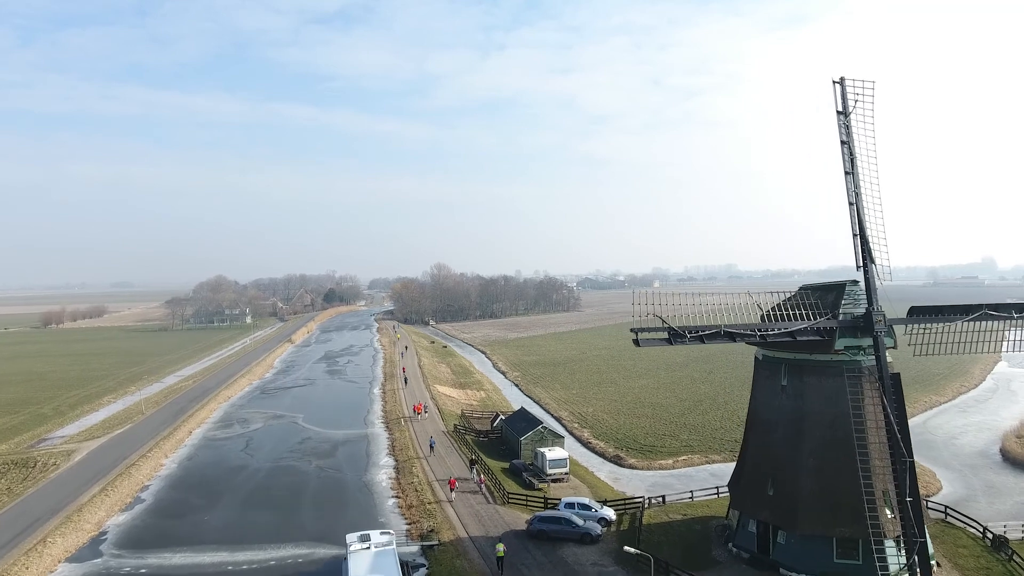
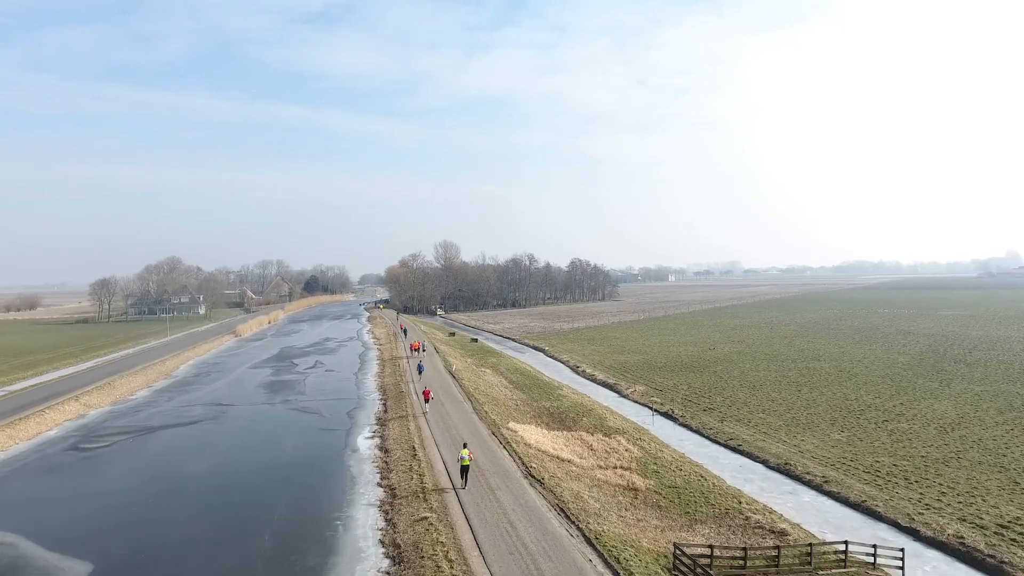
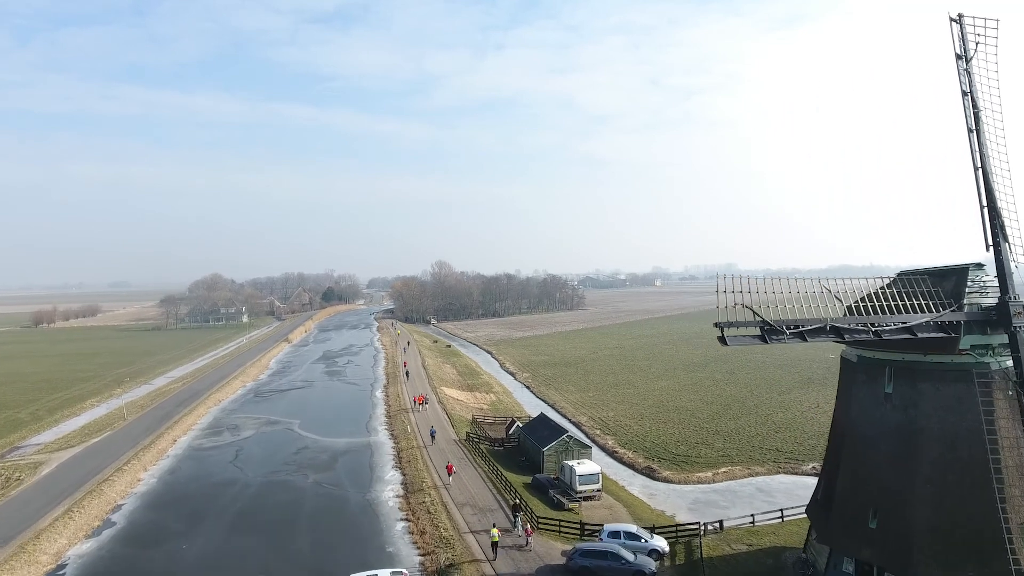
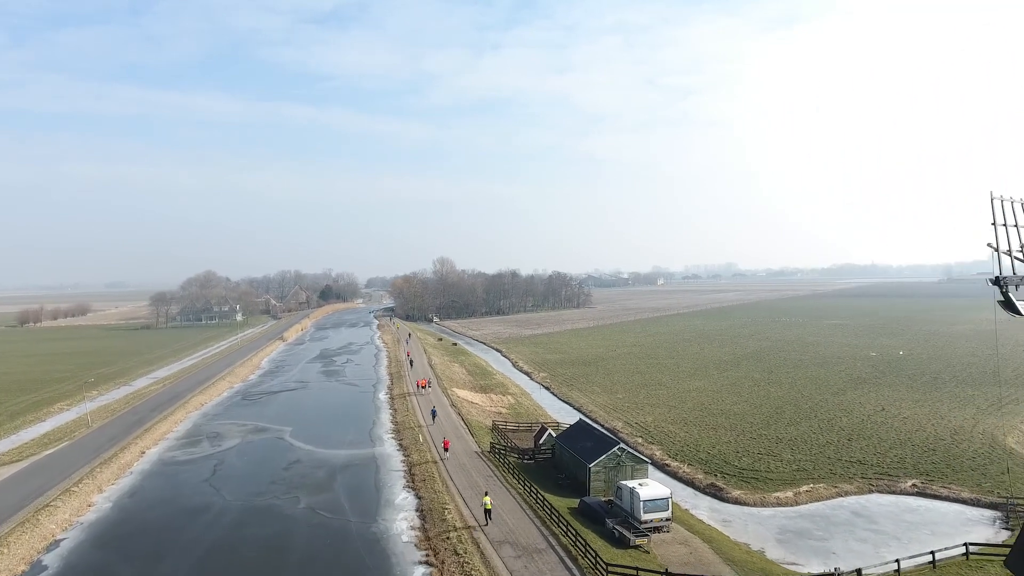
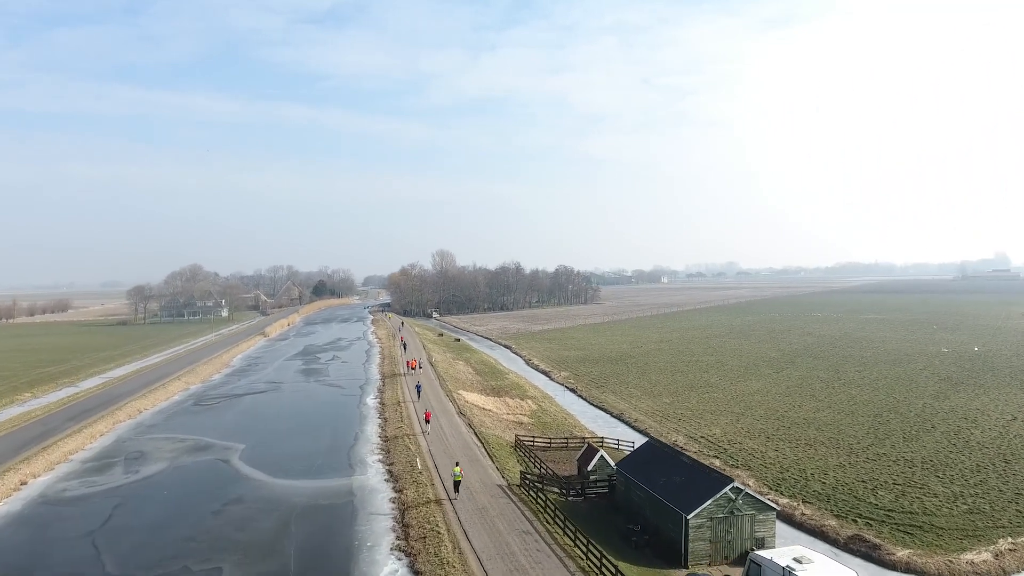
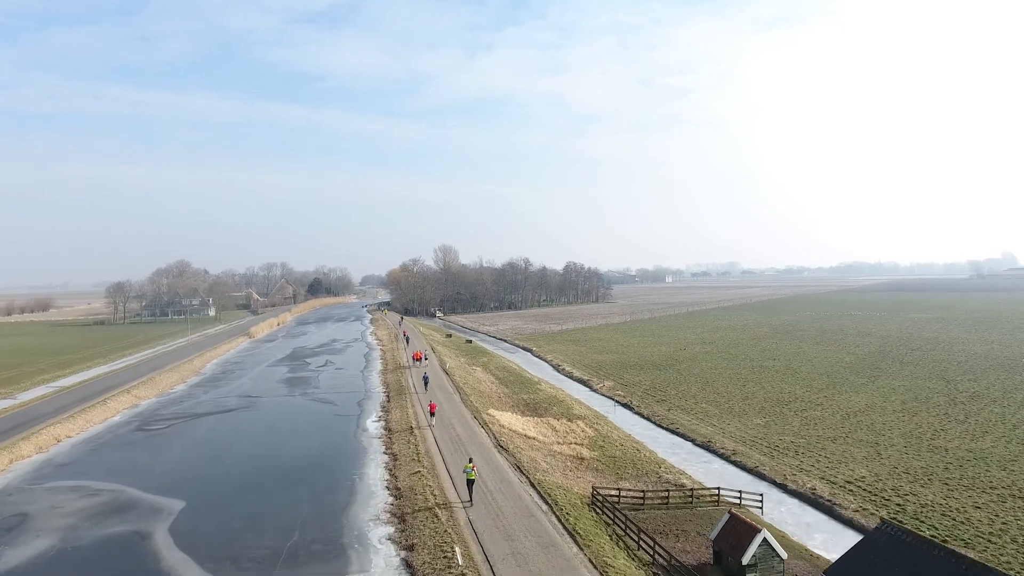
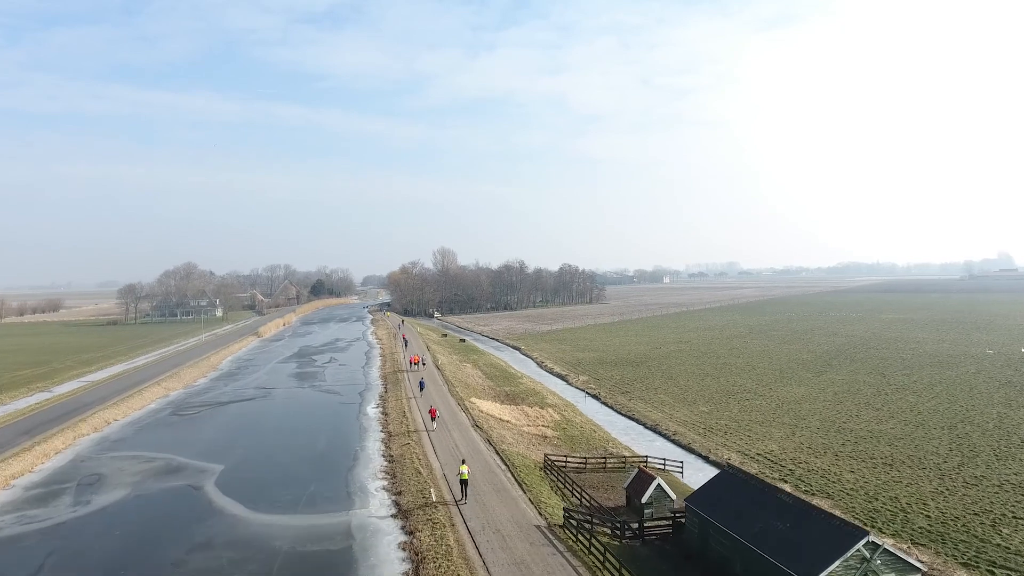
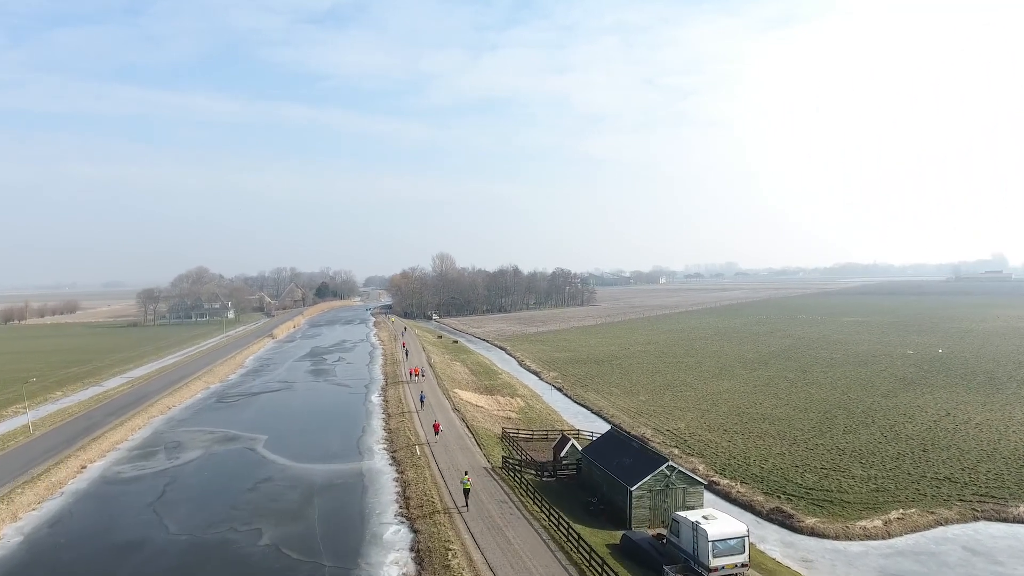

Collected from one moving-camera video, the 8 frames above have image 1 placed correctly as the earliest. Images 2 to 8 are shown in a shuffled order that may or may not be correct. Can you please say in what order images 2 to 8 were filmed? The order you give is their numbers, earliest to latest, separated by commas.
3, 4, 8, 5, 7, 6, 2
